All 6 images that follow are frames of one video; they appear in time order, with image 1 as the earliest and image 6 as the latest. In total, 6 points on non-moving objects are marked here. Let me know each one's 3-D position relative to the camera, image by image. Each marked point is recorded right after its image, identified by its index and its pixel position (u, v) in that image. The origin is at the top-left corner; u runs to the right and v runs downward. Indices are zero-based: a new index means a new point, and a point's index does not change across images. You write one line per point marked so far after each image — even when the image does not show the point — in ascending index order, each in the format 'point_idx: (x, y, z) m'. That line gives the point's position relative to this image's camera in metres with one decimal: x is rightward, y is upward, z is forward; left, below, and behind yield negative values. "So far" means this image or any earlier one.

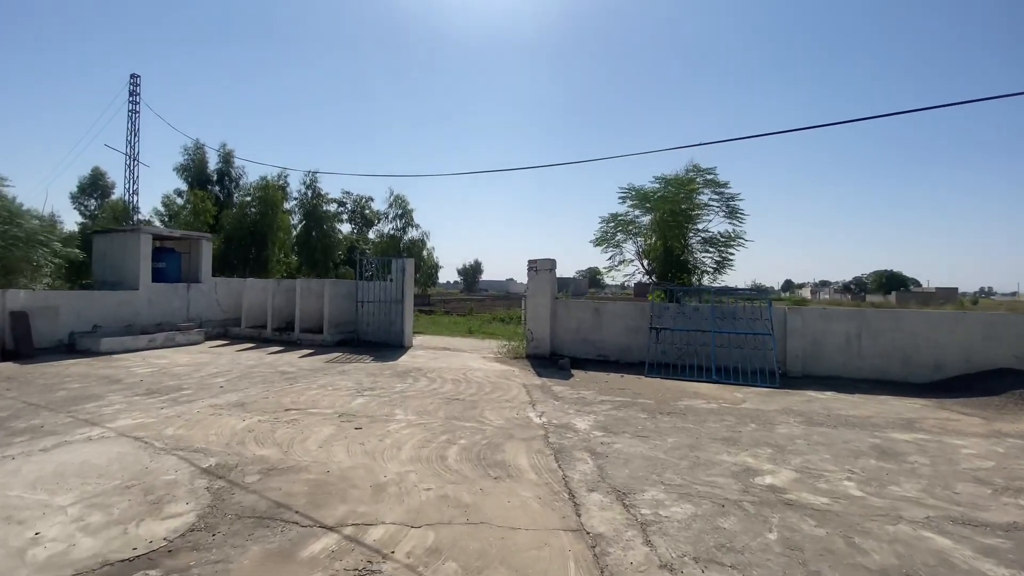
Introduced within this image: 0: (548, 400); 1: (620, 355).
0: (+0.7, -2.1, +8.4) m
1: (+3.0, -1.9, +12.7) m
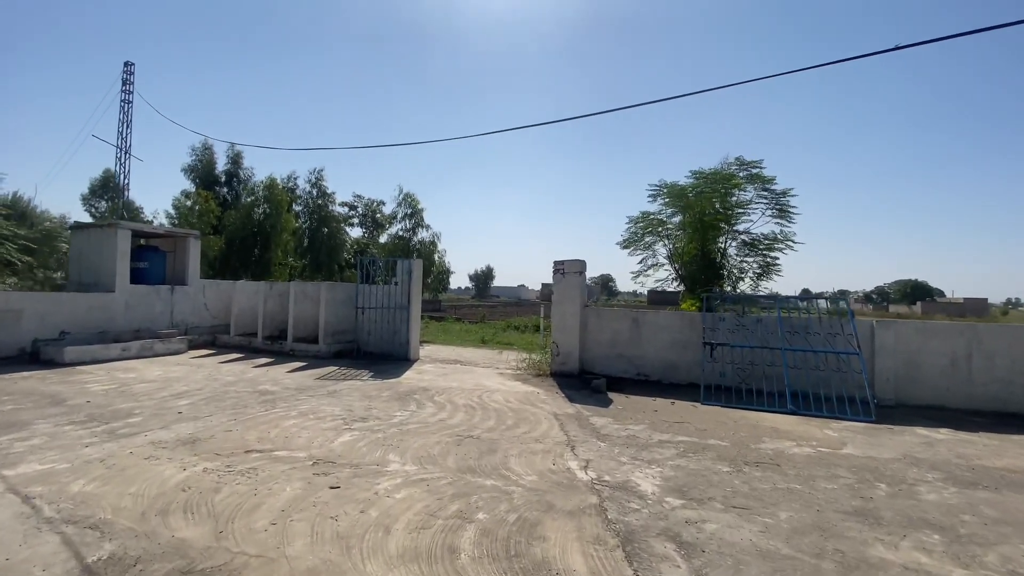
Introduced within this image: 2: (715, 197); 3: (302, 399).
0: (+1.1, -2.2, +6.4) m
1: (+3.6, -2.0, +10.6) m
2: (+8.0, +3.5, +17.8) m
3: (-4.0, -2.1, +8.7) m
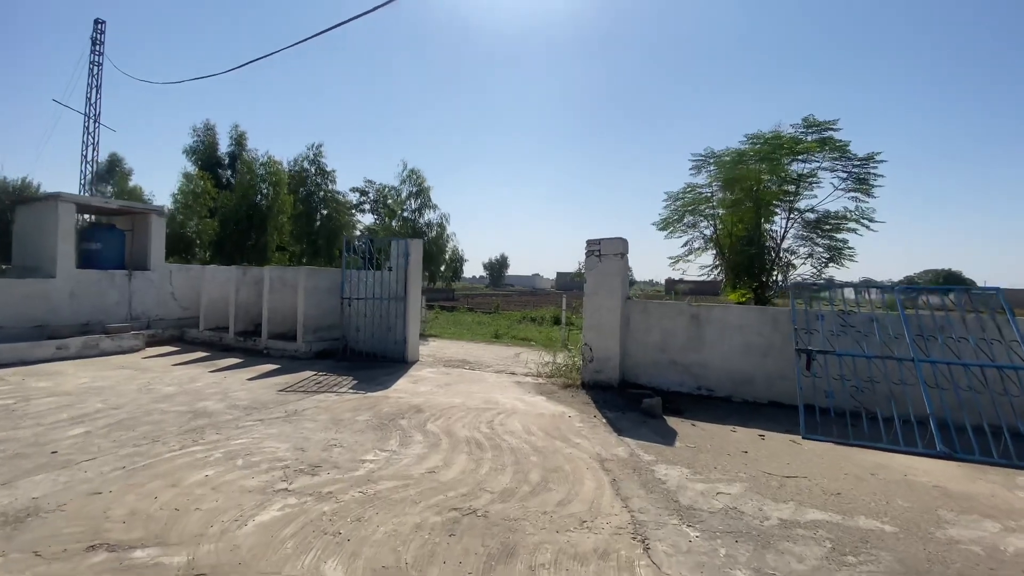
0: (+1.4, -2.0, +3.9) m
1: (+3.9, -1.8, +8.0) m
2: (+8.6, +3.9, +14.9) m
3: (-3.7, -1.9, +6.3) m
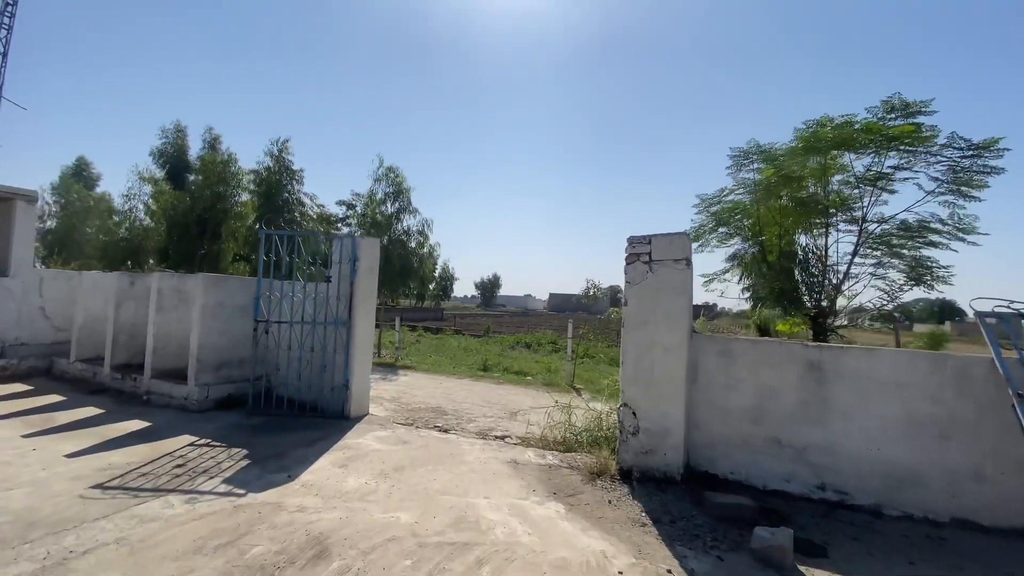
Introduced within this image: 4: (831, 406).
0: (+1.4, -2.1, +0.4) m
1: (+3.9, -2.1, +4.6) m
2: (+8.5, +3.2, +11.8) m
3: (-3.7, -2.0, +2.8) m
4: (+3.4, -1.3, +4.9) m
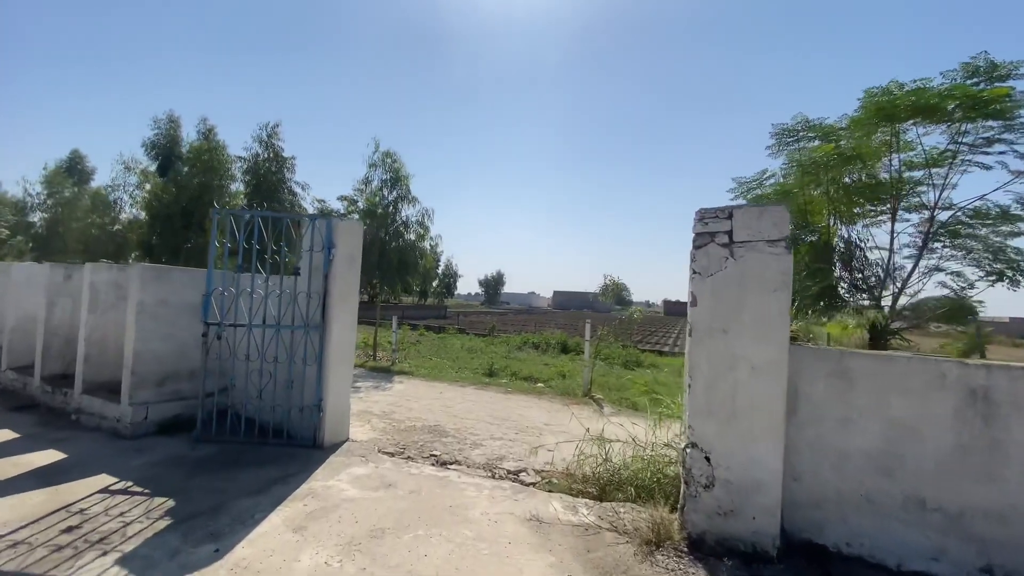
0: (+1.5, -2.1, -1.1) m
1: (+4.1, -2.1, +3.1) m
2: (+8.7, +3.3, +10.2) m
3: (-3.5, -1.9, +1.3) m
4: (+3.6, -1.2, +3.3) m
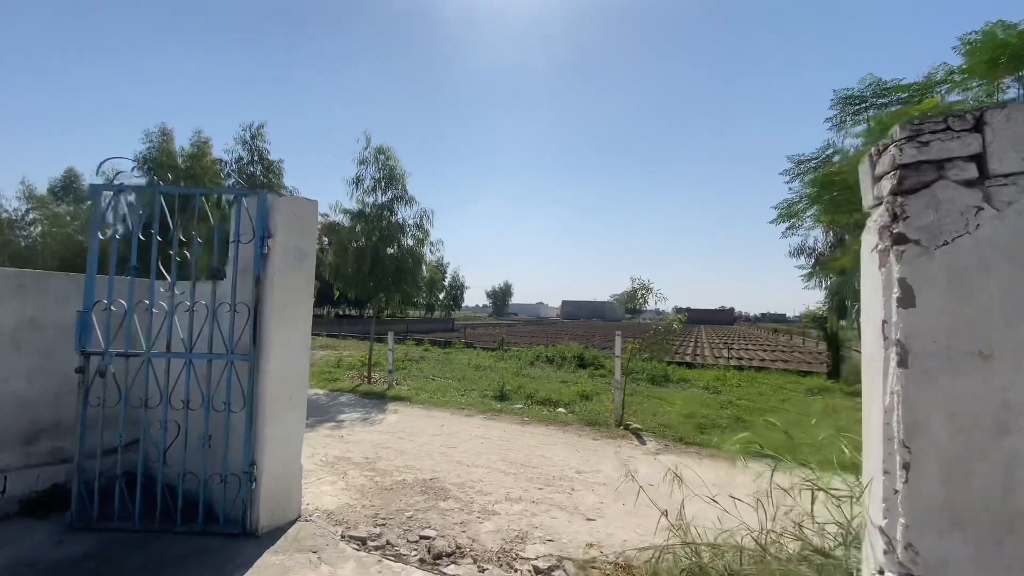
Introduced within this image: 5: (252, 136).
0: (+1.6, -1.9, -3.1) m
1: (+4.3, -1.9, +1.0) m
2: (+8.9, +3.4, +8.2) m
3: (-3.4, -1.9, -0.6) m
4: (+3.8, -1.1, +1.3) m
5: (-9.9, +5.8, +17.3) m
